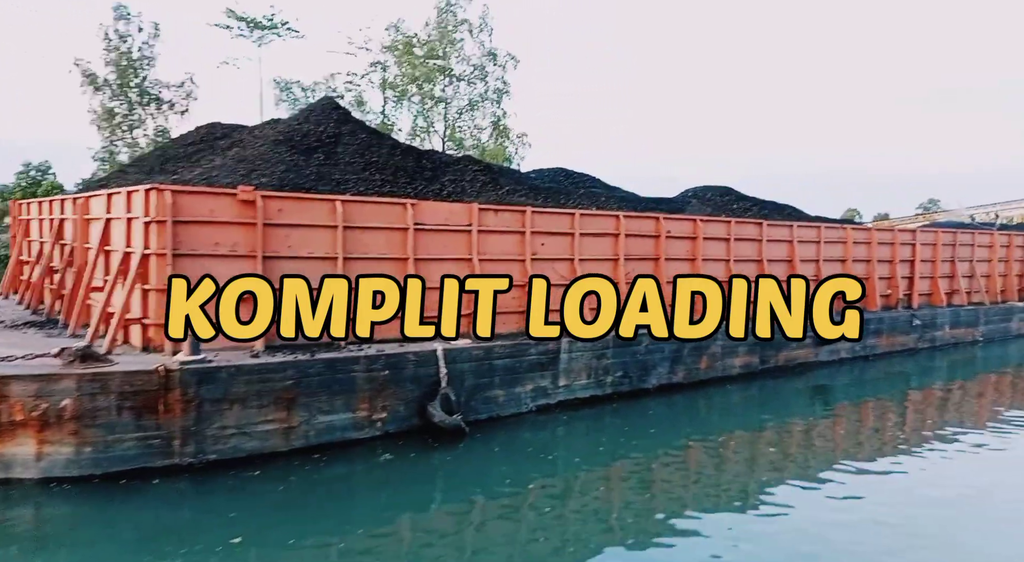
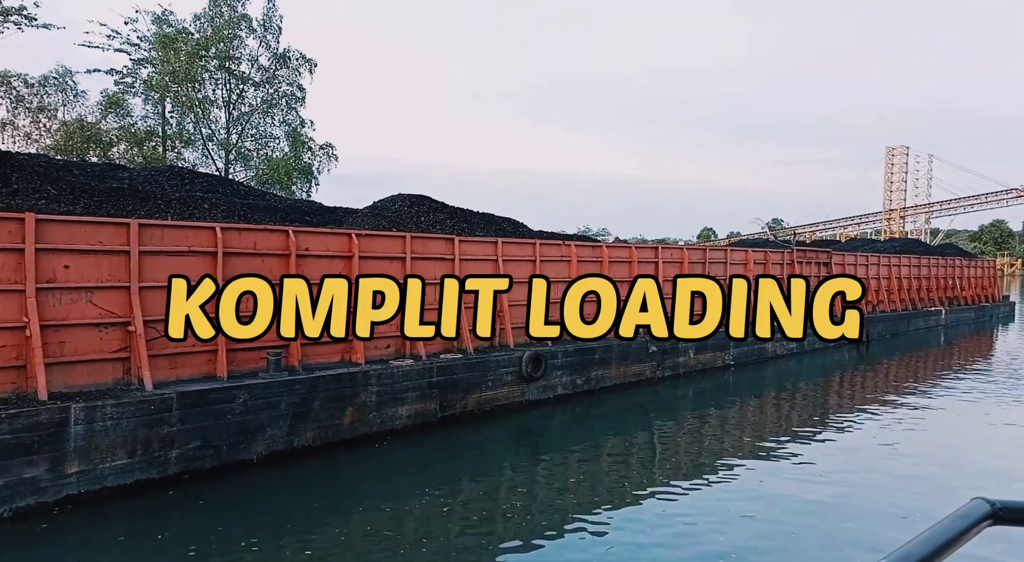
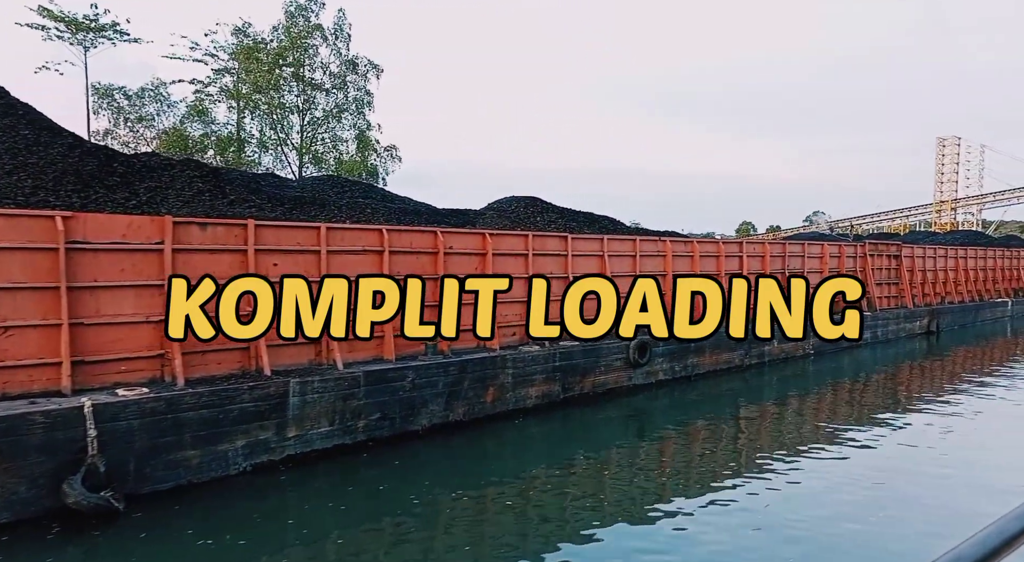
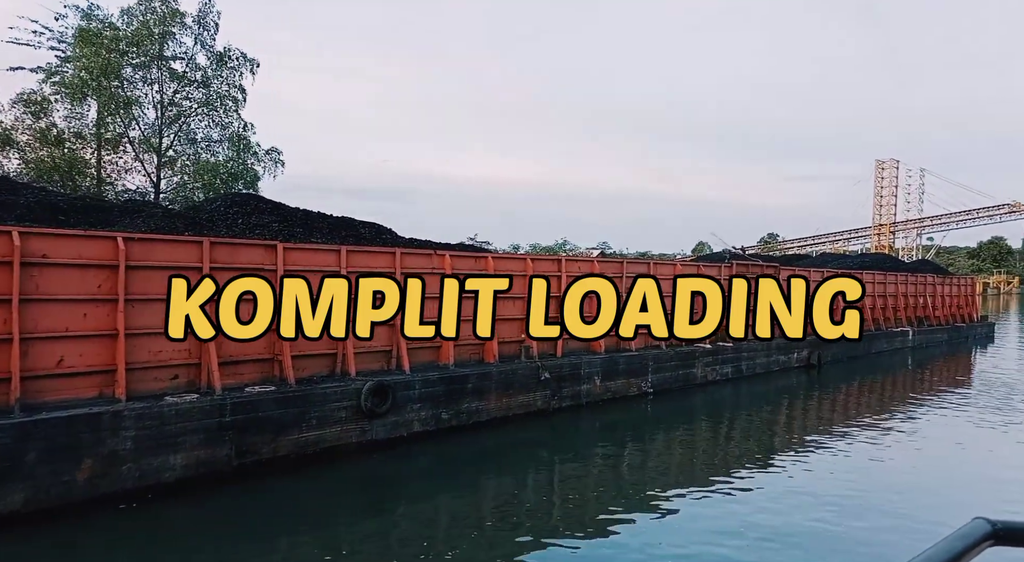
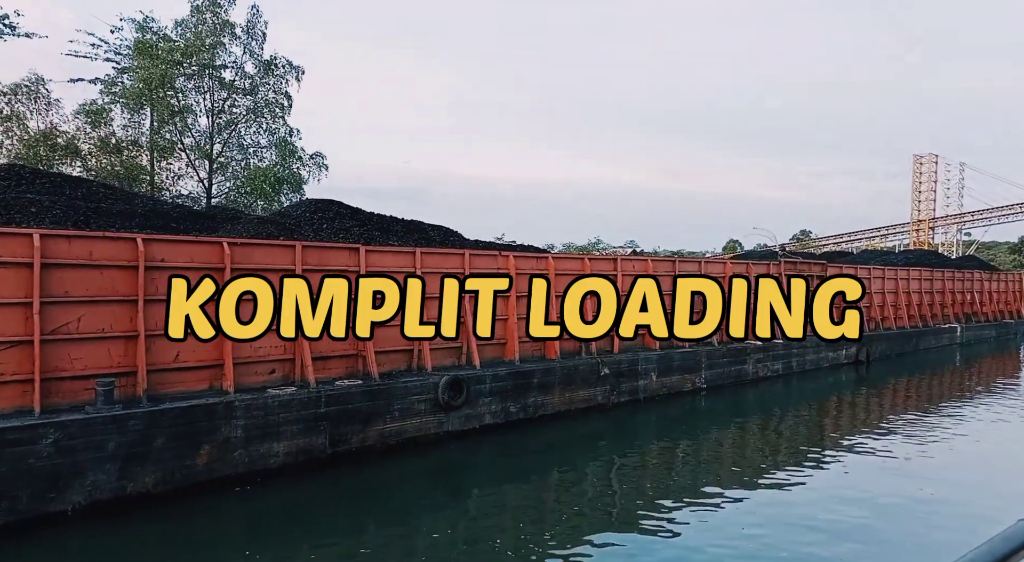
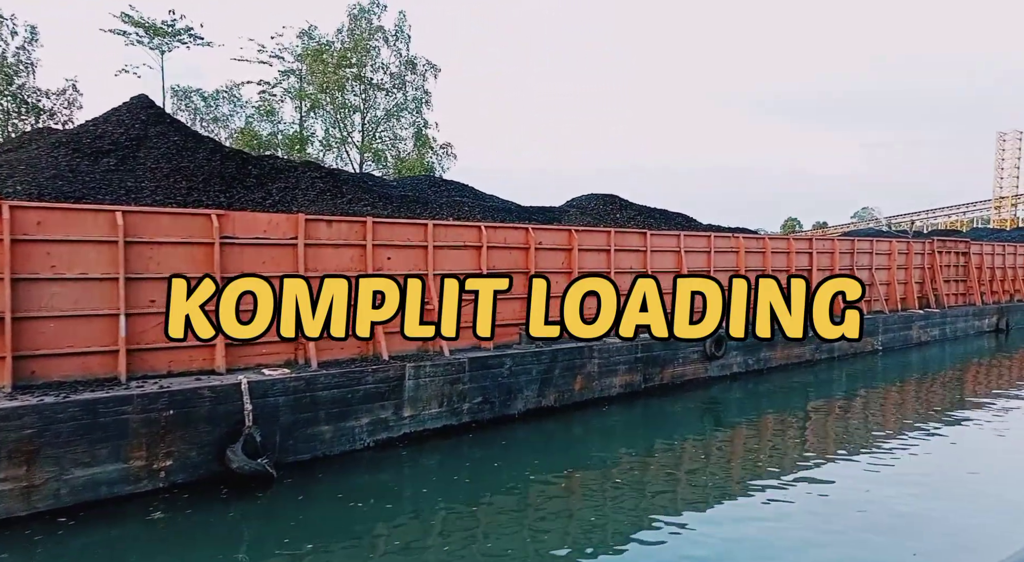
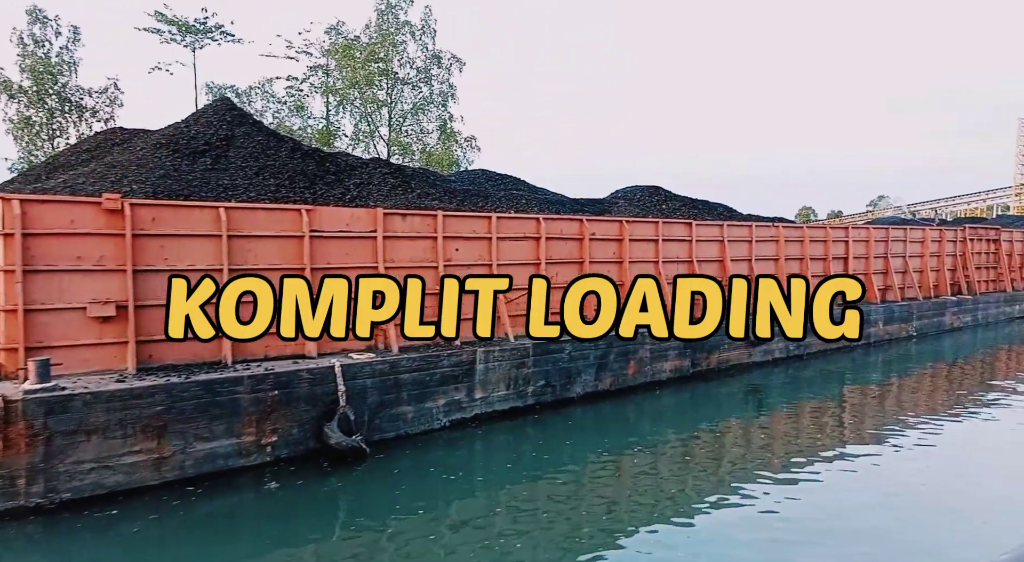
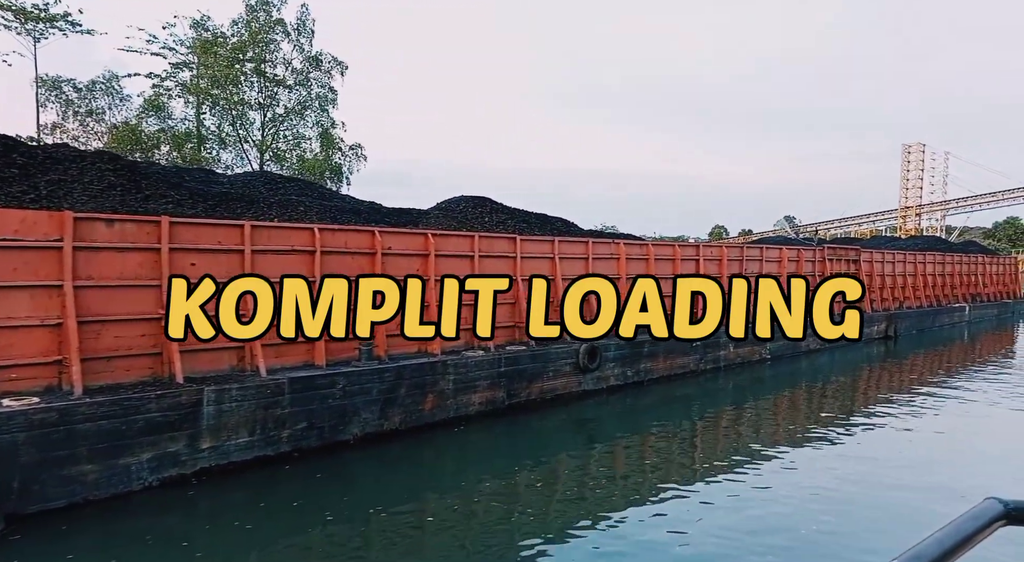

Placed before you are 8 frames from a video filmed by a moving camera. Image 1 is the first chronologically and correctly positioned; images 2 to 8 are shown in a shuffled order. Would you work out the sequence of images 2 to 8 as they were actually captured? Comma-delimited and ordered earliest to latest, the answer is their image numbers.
7, 6, 3, 8, 2, 5, 4
